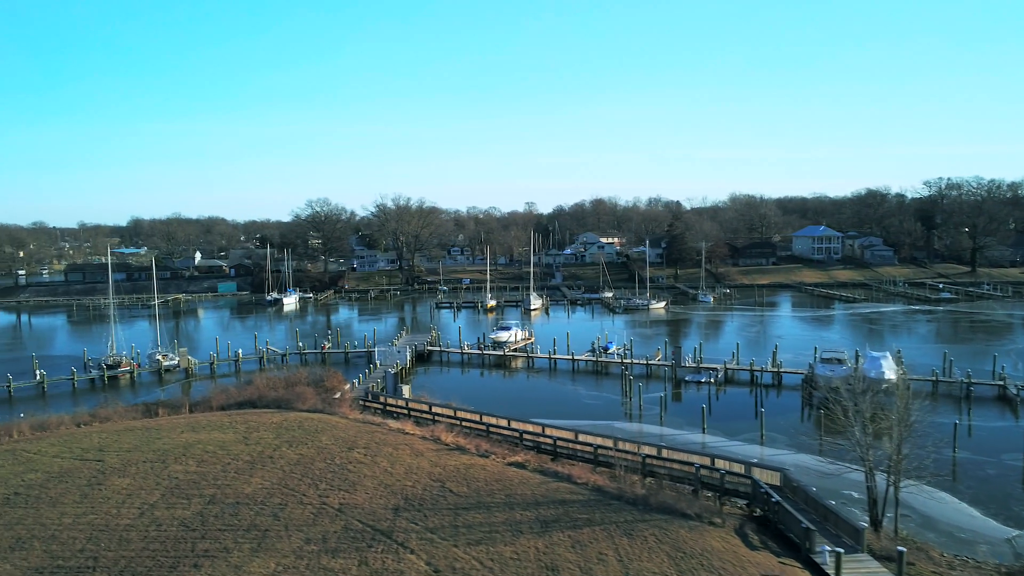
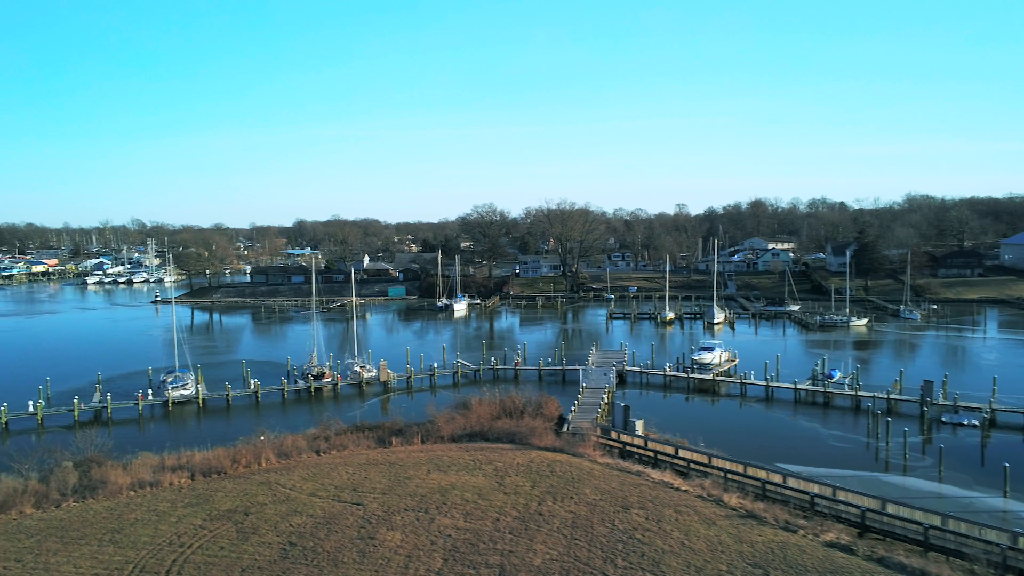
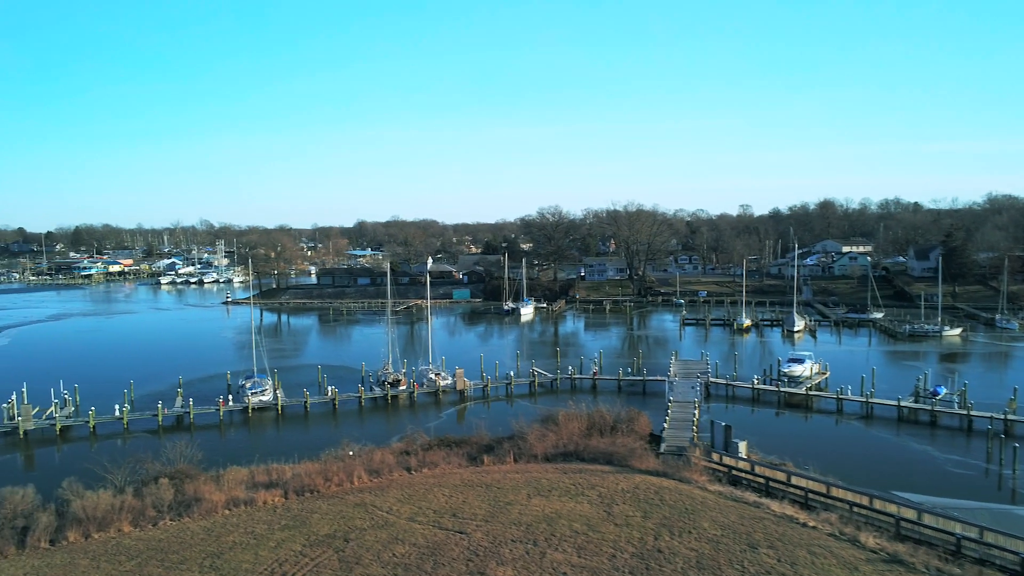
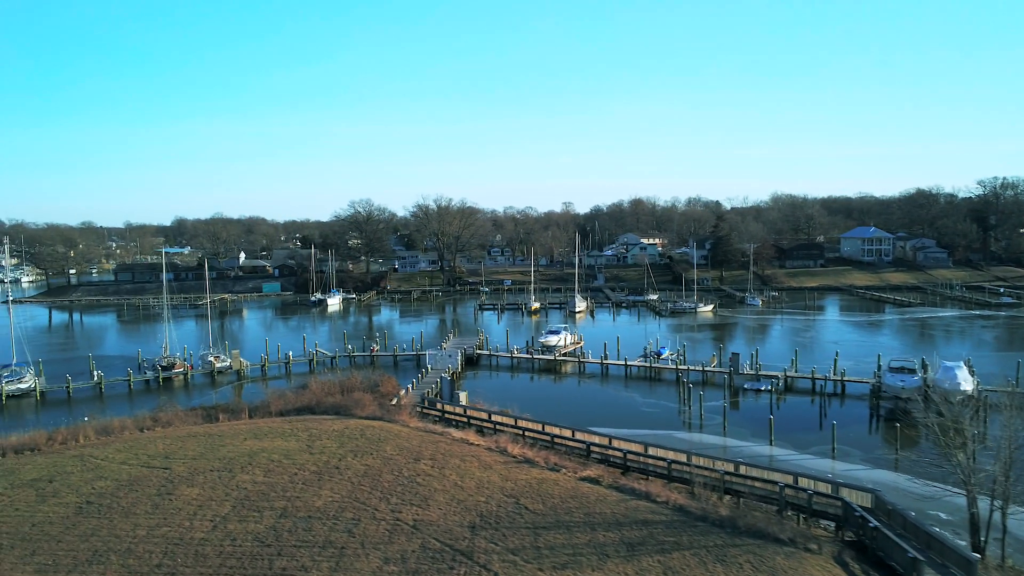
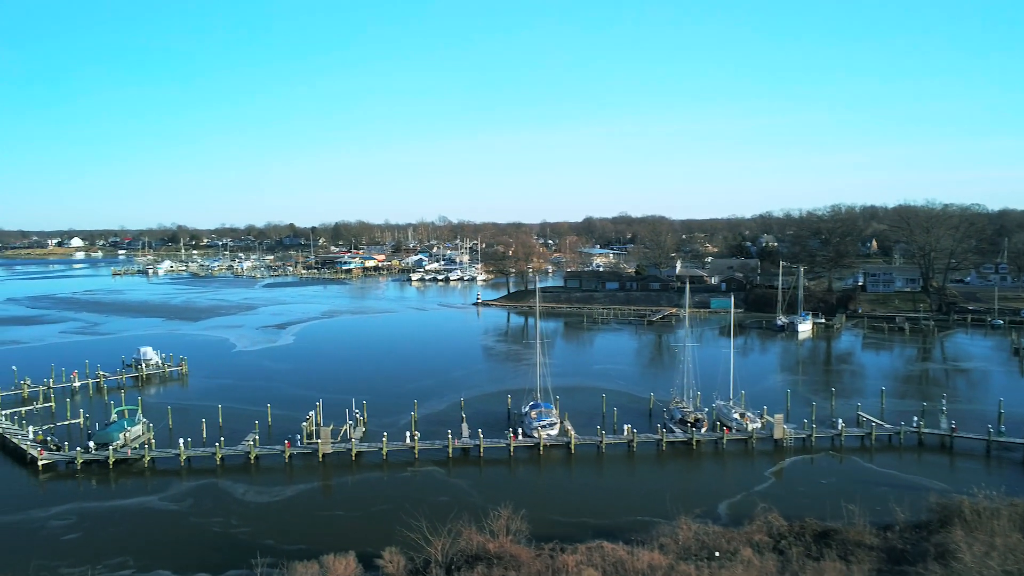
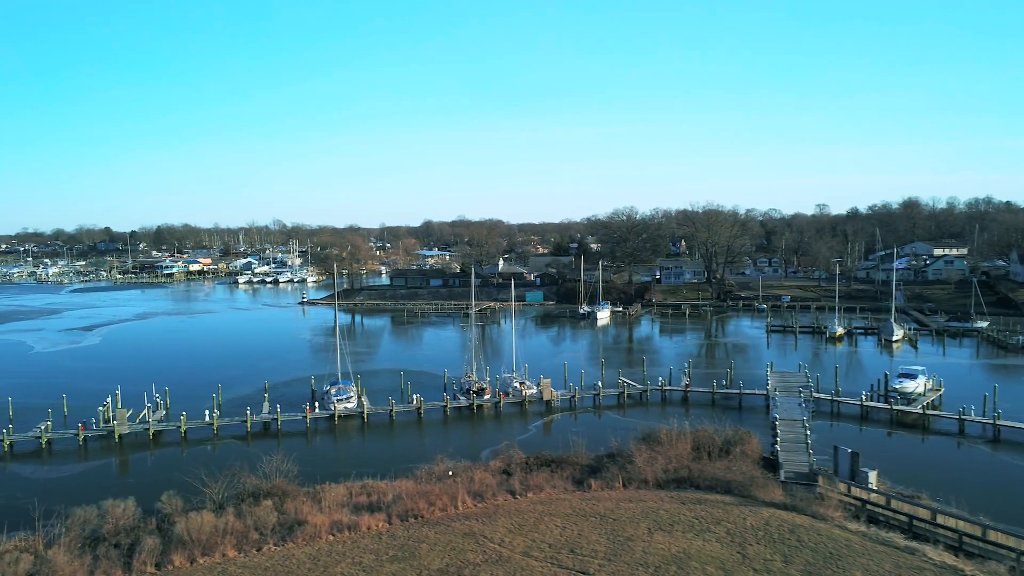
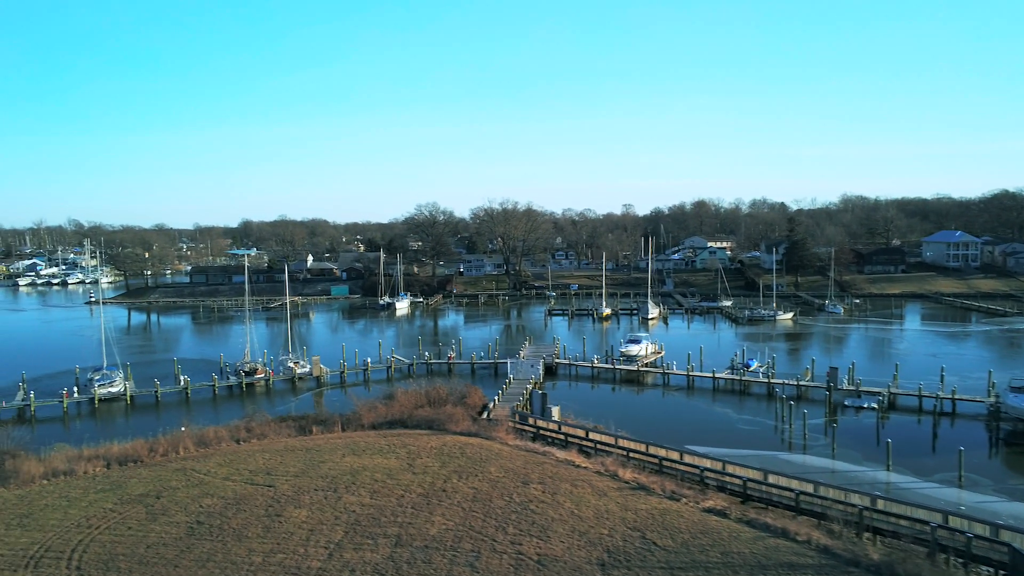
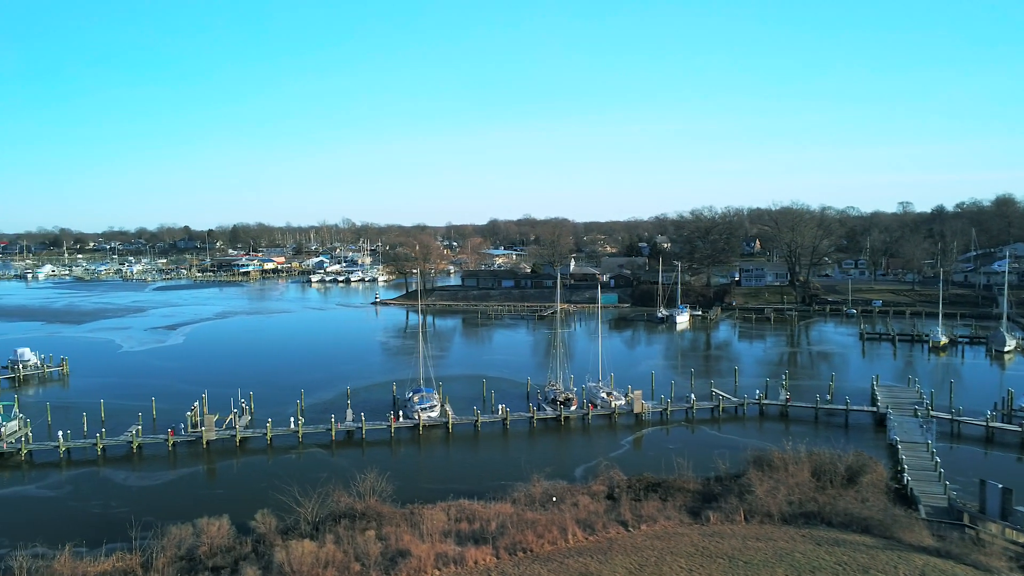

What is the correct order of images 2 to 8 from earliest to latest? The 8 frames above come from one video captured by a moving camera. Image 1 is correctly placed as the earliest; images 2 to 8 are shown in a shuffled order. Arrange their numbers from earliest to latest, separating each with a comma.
4, 7, 2, 3, 6, 8, 5
